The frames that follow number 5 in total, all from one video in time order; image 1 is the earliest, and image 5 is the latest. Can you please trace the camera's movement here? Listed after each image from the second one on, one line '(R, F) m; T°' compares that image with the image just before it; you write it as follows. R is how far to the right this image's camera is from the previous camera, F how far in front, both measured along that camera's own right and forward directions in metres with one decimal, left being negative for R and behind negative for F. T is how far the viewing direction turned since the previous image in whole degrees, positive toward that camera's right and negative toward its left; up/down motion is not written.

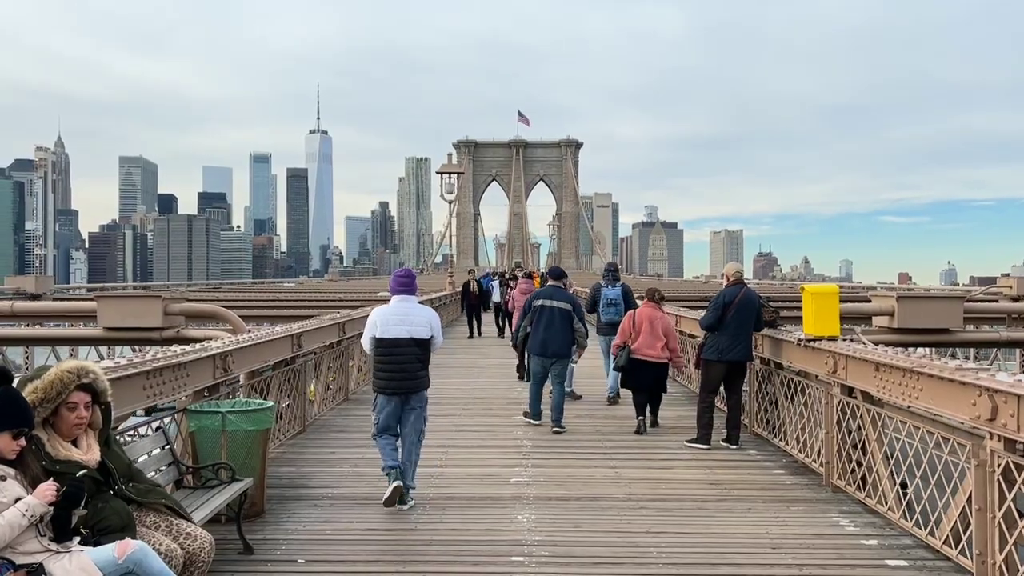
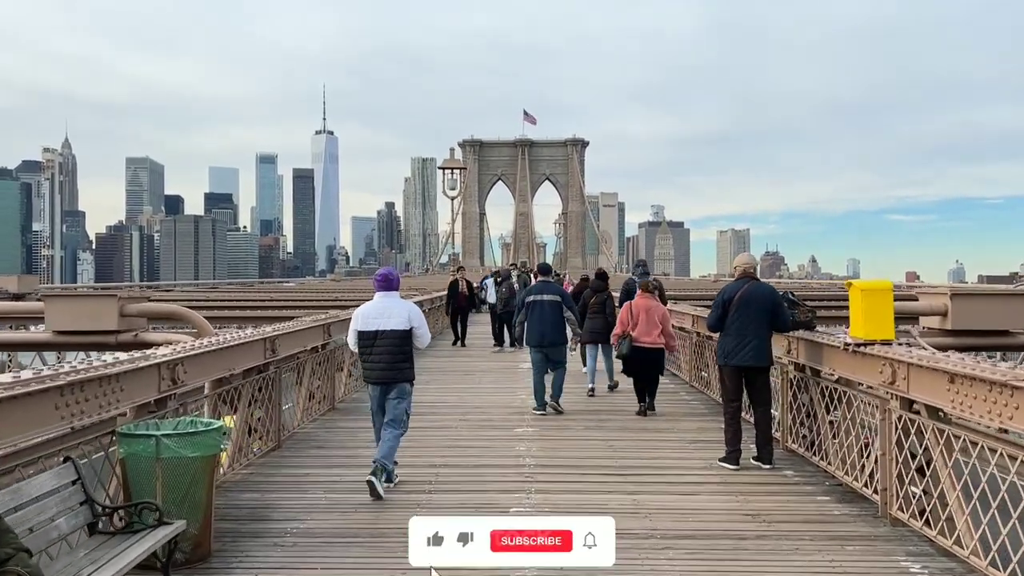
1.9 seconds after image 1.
(0.0, +1.0) m; 0°
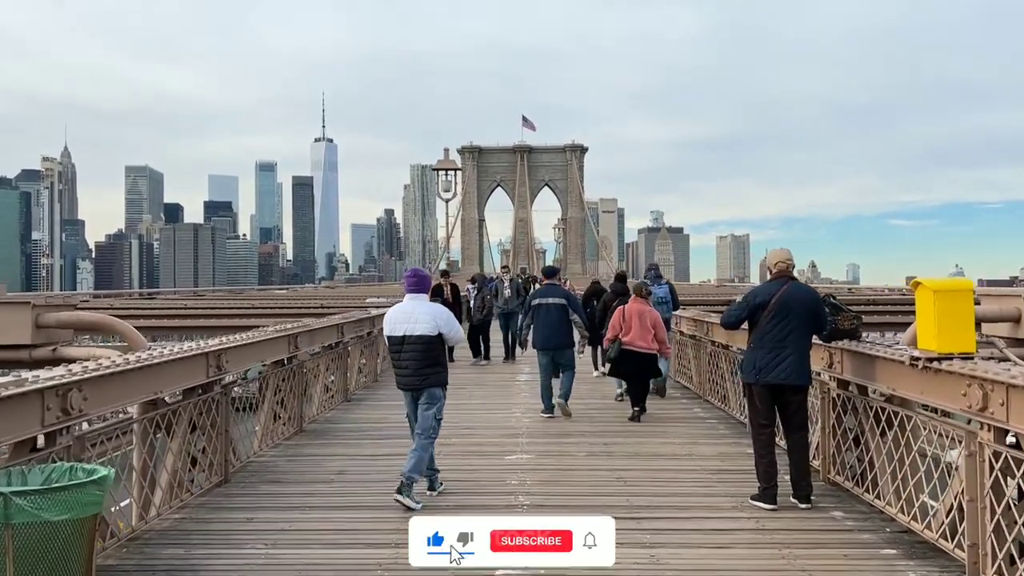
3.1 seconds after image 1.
(+0.1, +1.2) m; 0°
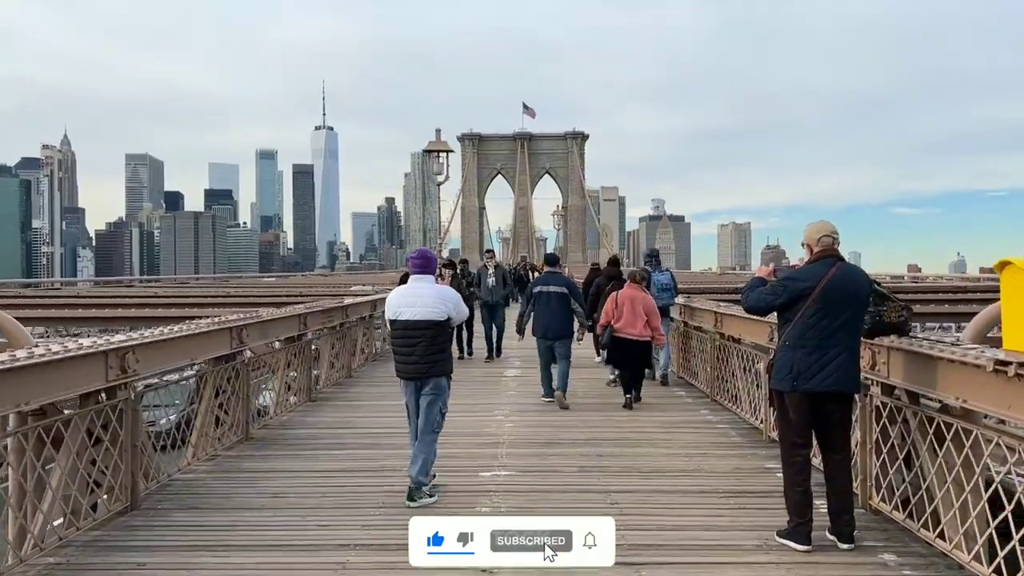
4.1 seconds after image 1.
(+0.2, +1.2) m; 0°
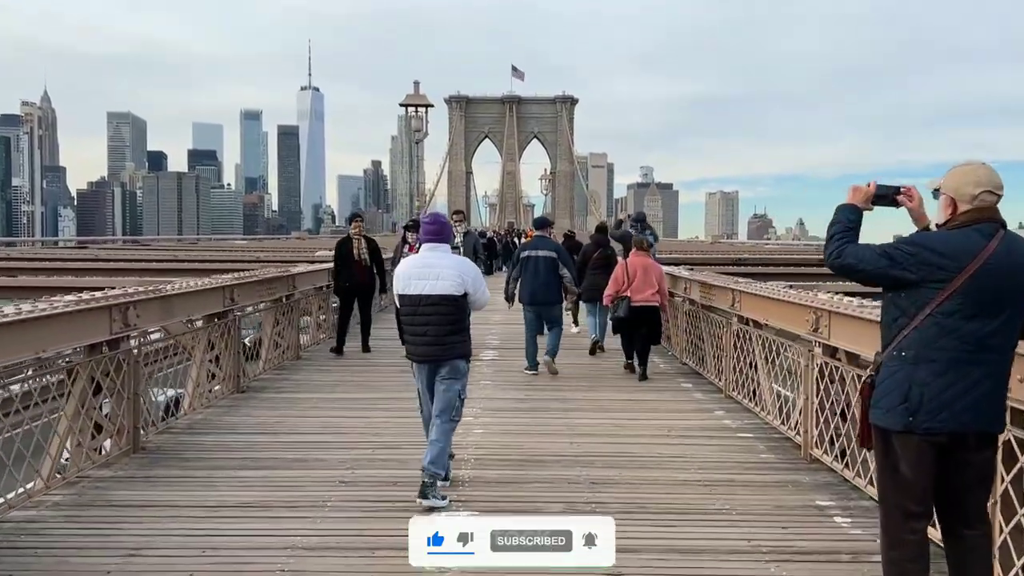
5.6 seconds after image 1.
(+0.1, +1.7) m; +1°
